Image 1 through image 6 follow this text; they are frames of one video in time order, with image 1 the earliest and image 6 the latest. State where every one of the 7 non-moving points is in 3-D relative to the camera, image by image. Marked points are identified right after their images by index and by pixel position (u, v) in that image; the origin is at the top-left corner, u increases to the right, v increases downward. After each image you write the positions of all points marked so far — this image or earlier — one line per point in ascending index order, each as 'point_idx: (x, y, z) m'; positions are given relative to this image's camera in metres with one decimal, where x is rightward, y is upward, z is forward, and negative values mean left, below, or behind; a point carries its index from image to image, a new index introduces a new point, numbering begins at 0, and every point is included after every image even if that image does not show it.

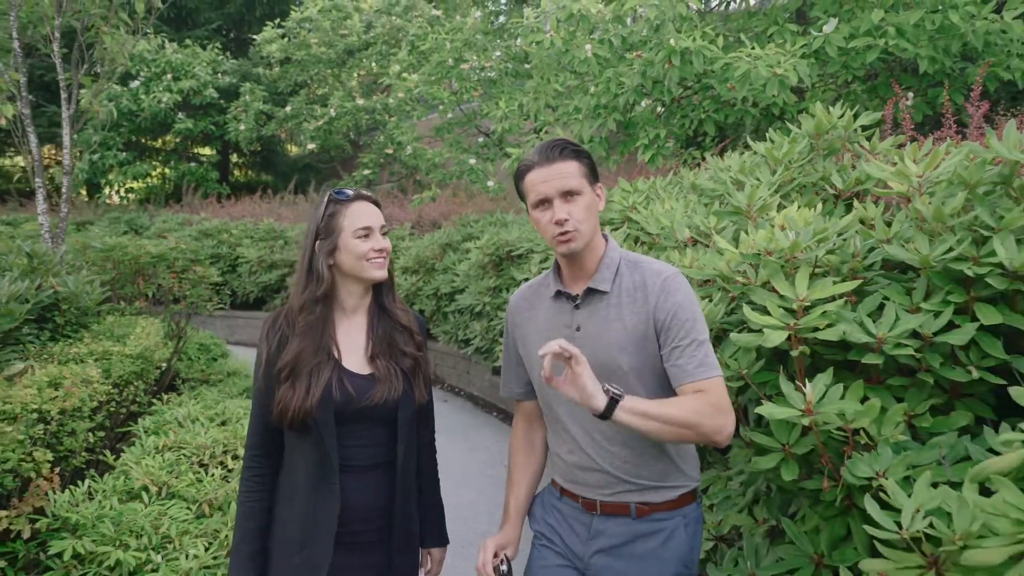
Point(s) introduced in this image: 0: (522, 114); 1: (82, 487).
0: (+0.1, +1.7, +7.8) m
1: (-1.9, -0.9, +3.5) m
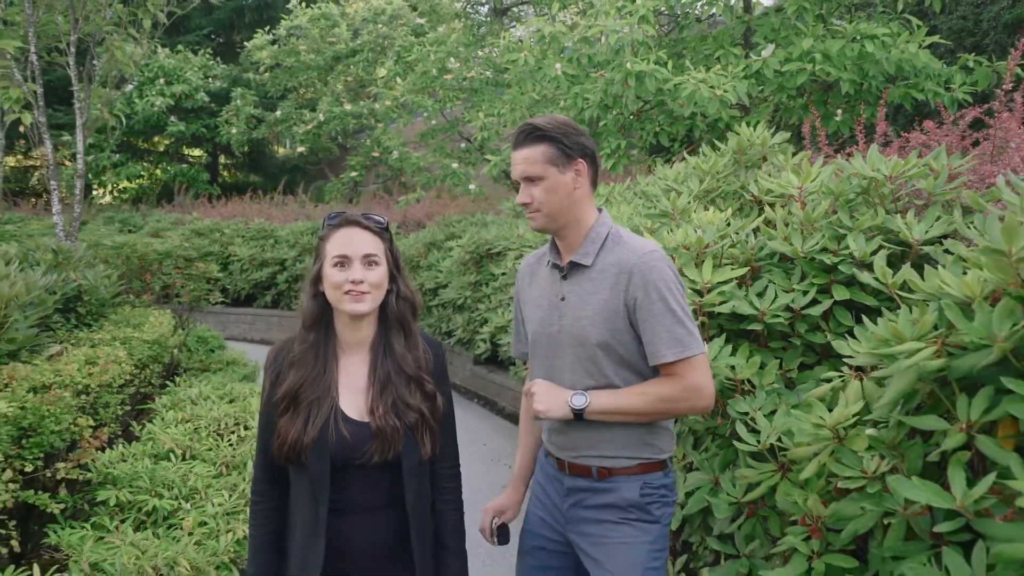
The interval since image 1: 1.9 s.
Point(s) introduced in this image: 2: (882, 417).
0: (-0.1, +1.8, +8.4) m
1: (-2.0, -0.8, +4.1) m
2: (+0.8, -0.3, +1.8) m
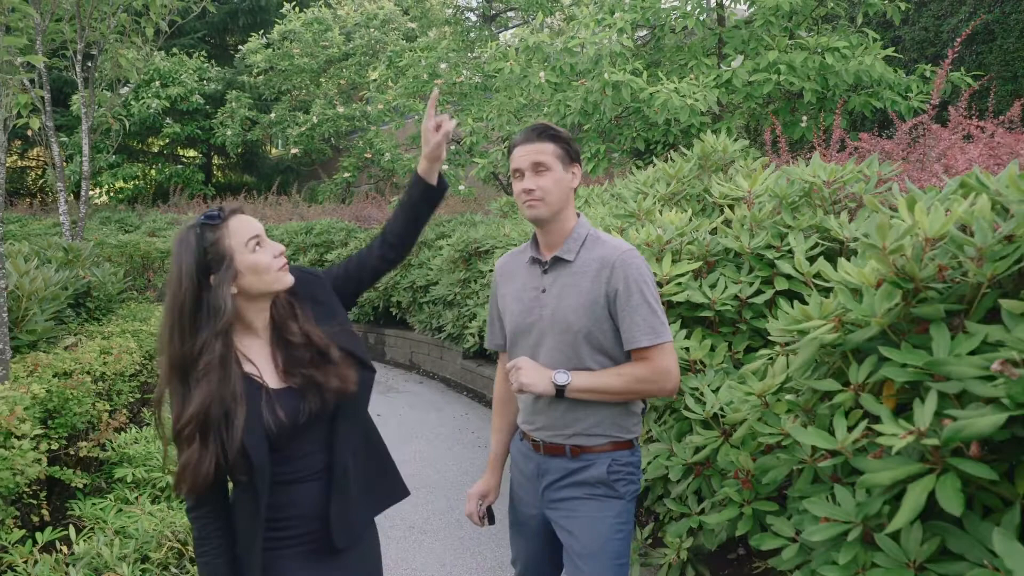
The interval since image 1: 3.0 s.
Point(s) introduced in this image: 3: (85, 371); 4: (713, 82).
0: (-0.3, +1.8, +8.8) m
1: (-2.1, -0.8, +4.4) m
2: (+0.8, -0.3, +2.1) m
3: (-2.3, -0.4, +4.2) m
4: (+1.5, +1.5, +5.7) m
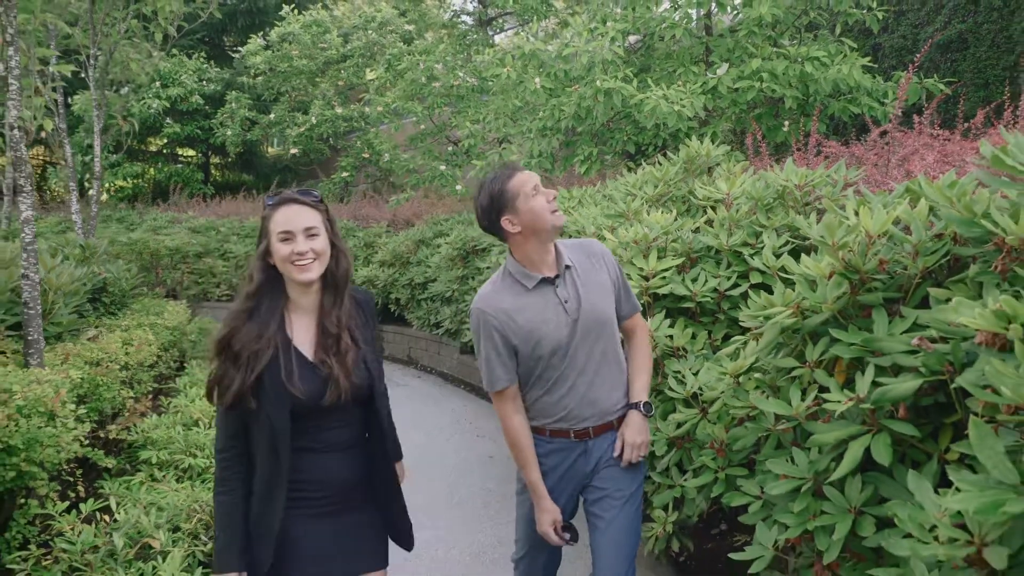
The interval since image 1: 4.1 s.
0: (-0.3, +1.8, +9.1) m
1: (-2.1, -0.8, +4.7) m
2: (+0.8, -0.2, +2.4) m
3: (-2.3, -0.4, +4.5) m
4: (+1.4, +1.5, +6.0) m
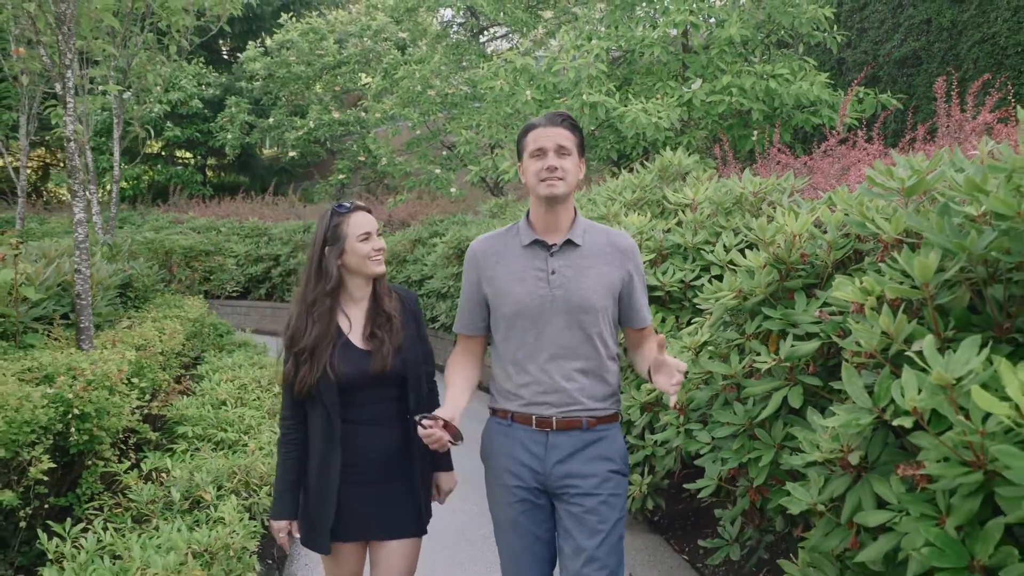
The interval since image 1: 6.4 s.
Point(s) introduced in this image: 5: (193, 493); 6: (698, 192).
0: (-0.4, +1.9, +9.6) m
1: (-2.2, -0.7, +5.3) m
2: (+0.8, -0.2, +3.0) m
3: (-2.3, -0.4, +5.1) m
4: (+1.4, +1.6, +6.6) m
5: (-1.5, -1.0, +3.8) m
6: (+1.0, +0.5, +4.3) m
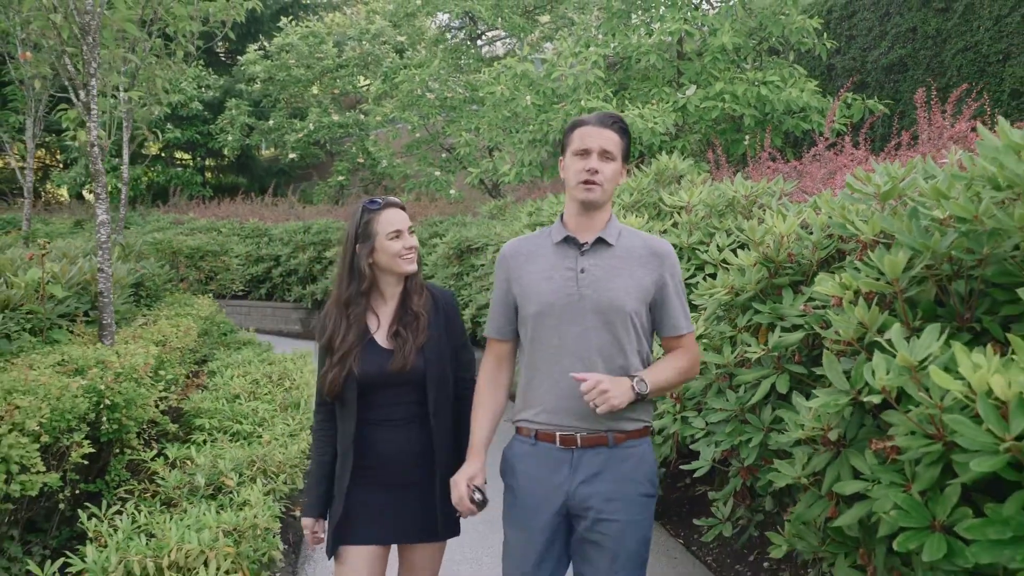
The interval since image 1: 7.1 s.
0: (-0.4, +1.9, +9.9) m
1: (-2.1, -0.7, +5.5) m
2: (+0.8, -0.2, +3.3) m
3: (-2.3, -0.4, +5.3) m
4: (+1.4, +1.6, +6.9) m
5: (-1.5, -1.0, +4.0) m
6: (+1.0, +0.5, +4.5) m
